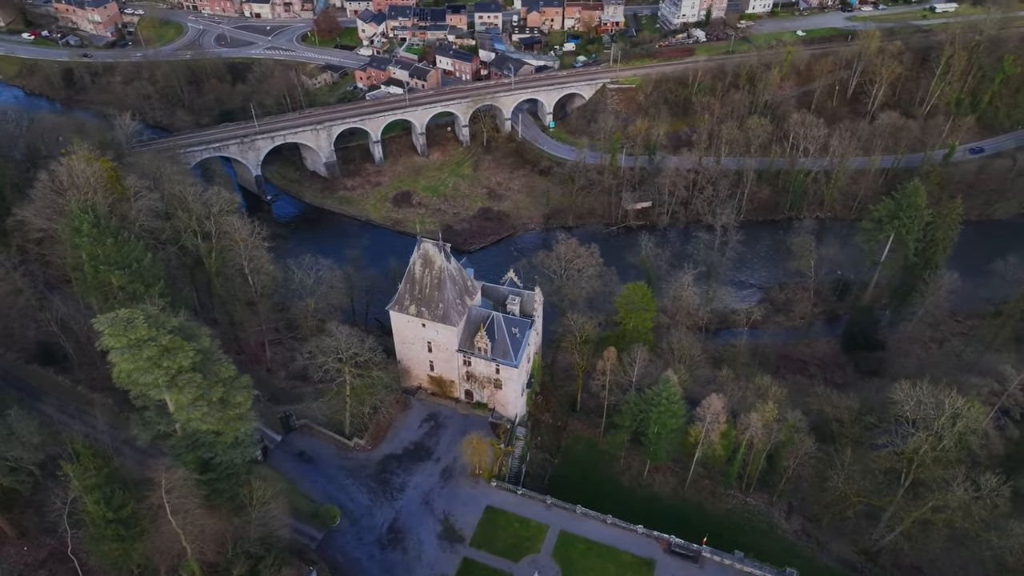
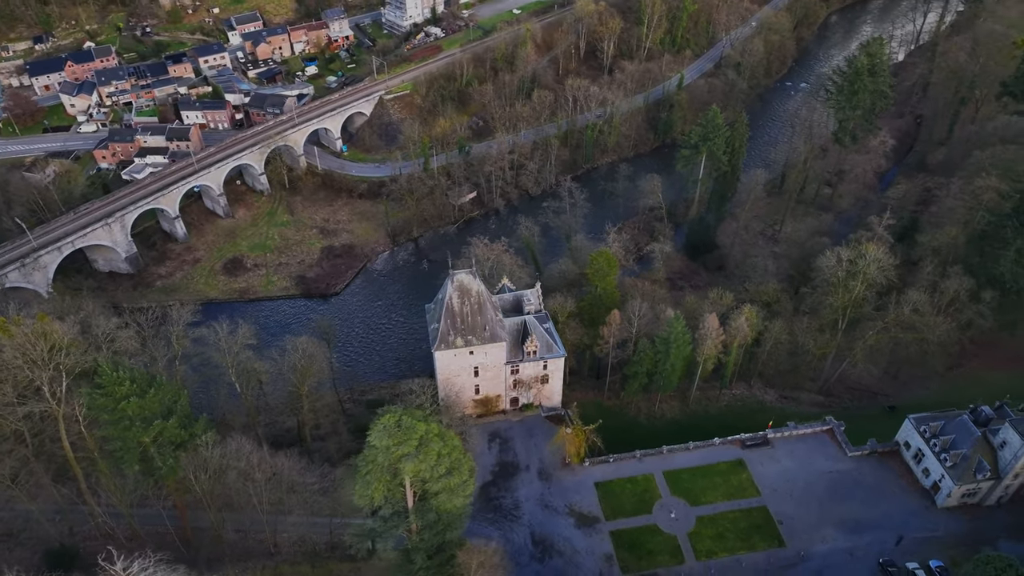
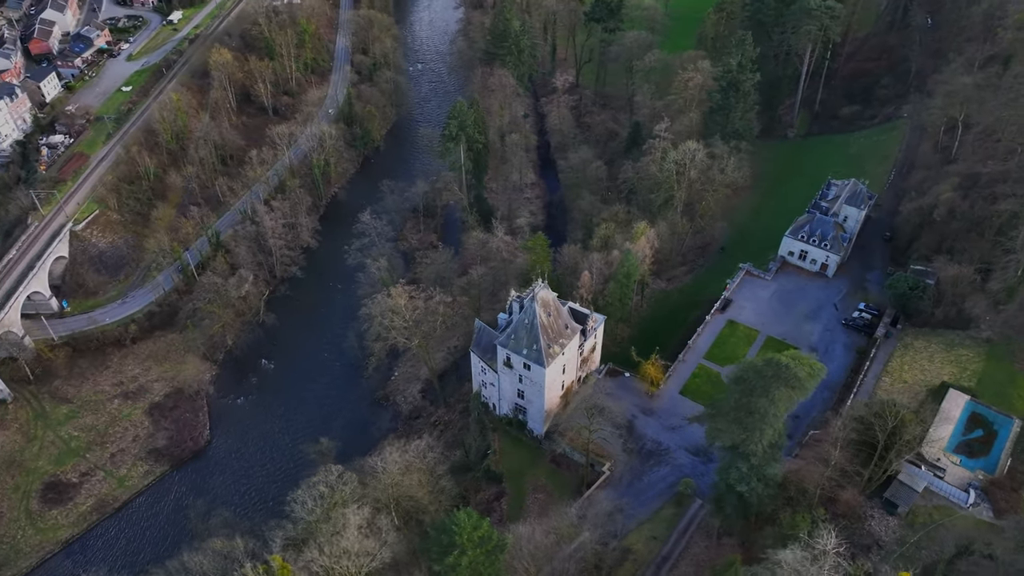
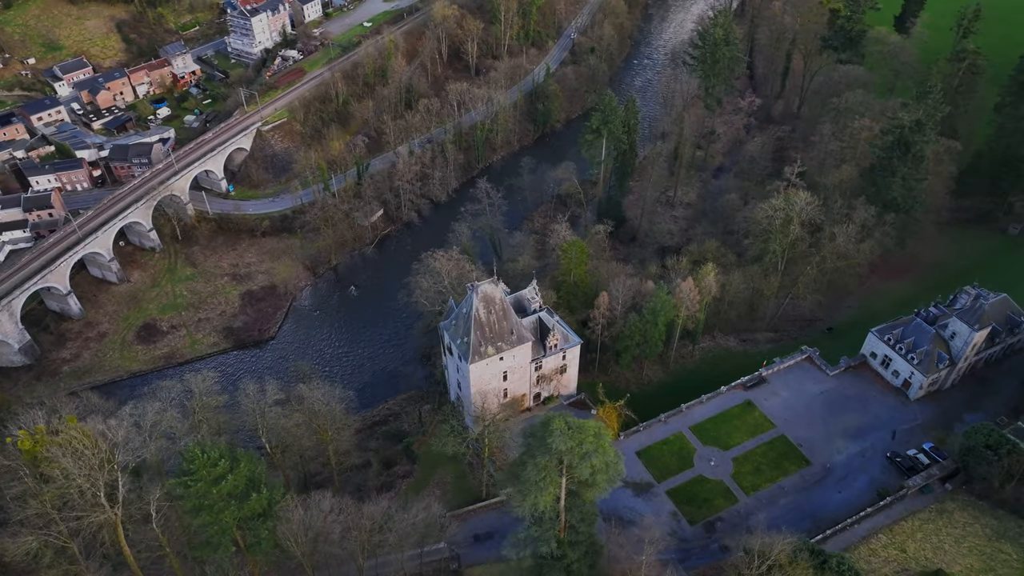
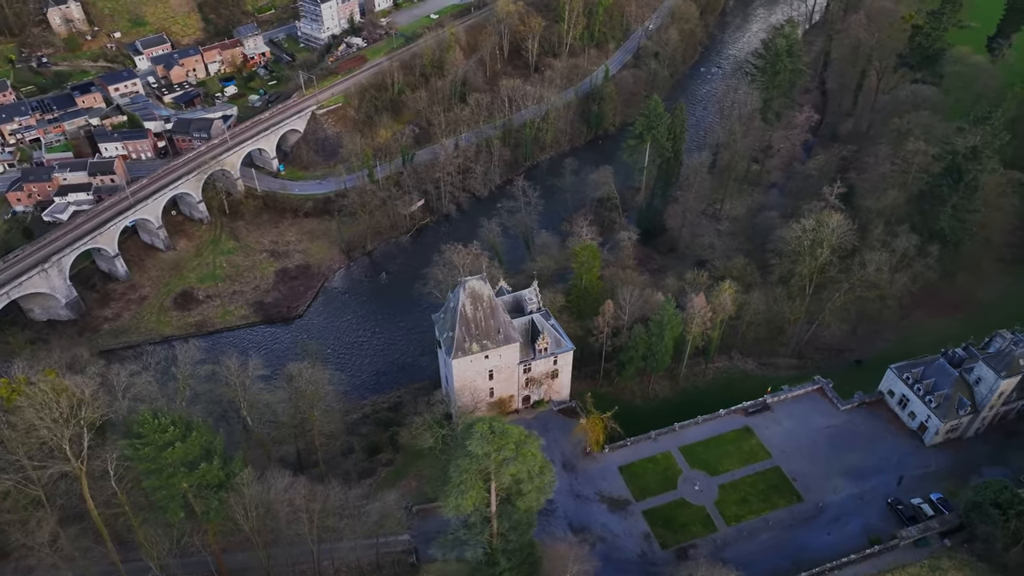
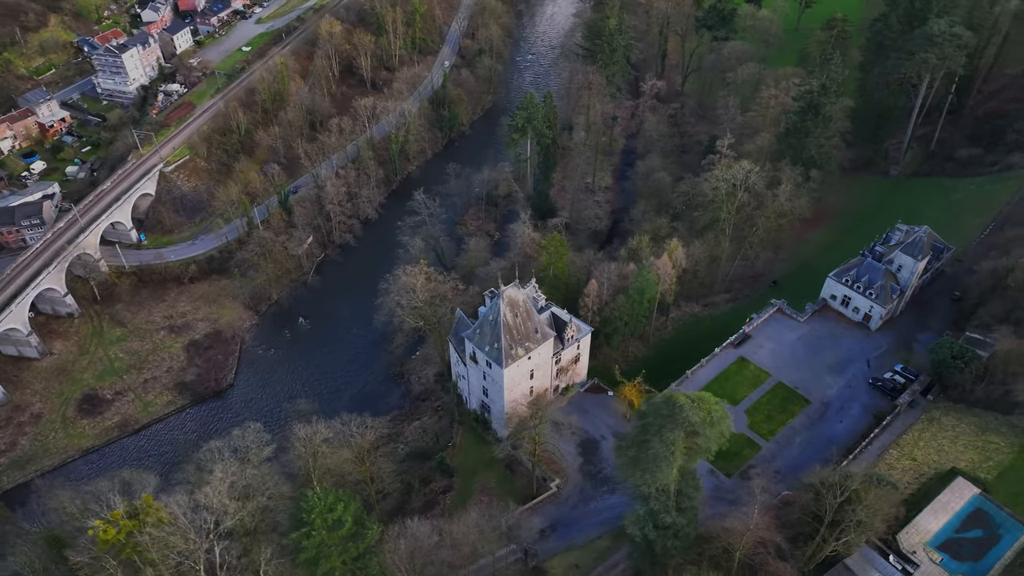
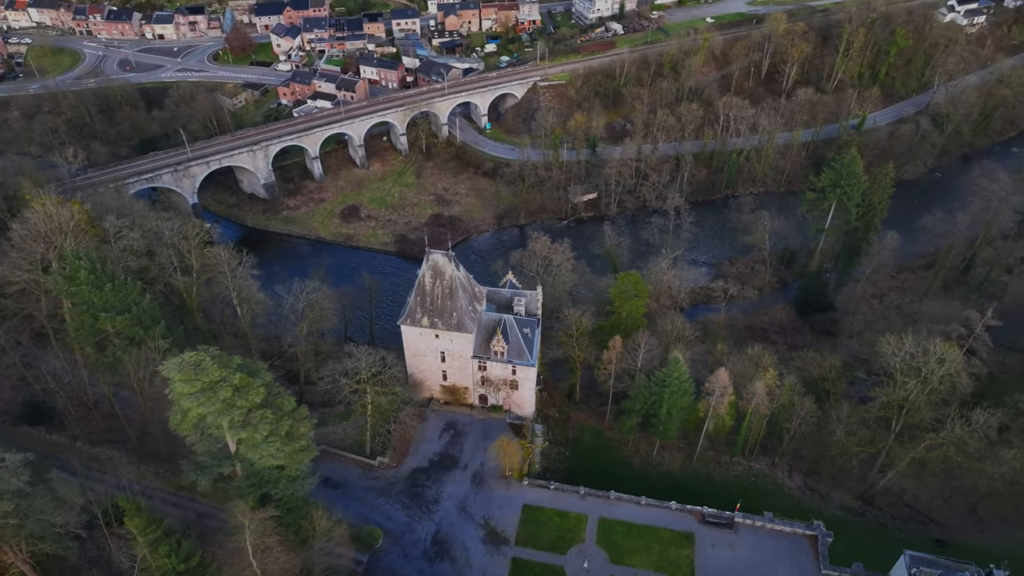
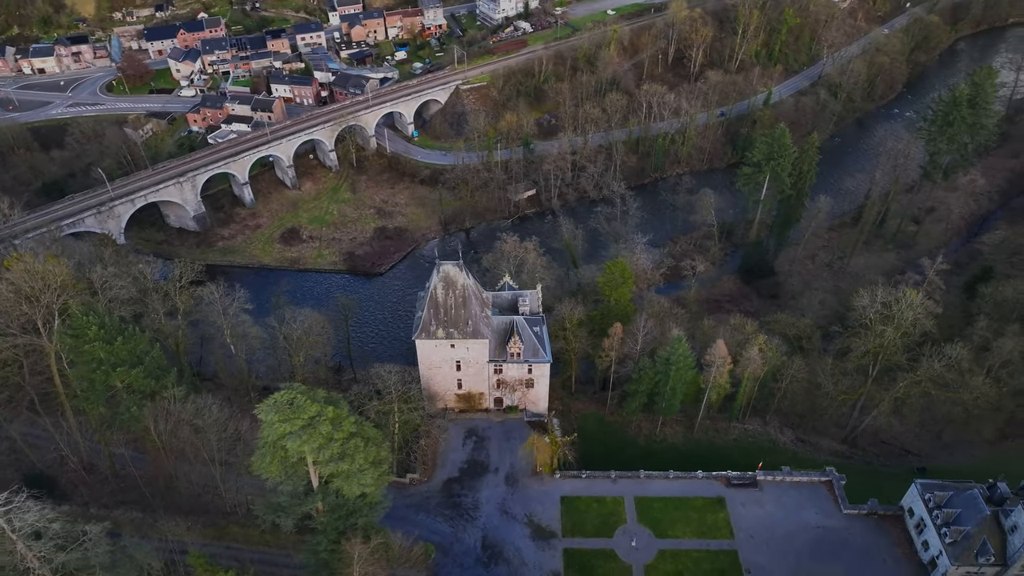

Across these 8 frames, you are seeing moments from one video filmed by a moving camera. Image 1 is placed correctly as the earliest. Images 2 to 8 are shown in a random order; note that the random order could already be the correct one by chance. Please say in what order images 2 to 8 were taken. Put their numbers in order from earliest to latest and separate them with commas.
7, 8, 2, 5, 4, 6, 3
